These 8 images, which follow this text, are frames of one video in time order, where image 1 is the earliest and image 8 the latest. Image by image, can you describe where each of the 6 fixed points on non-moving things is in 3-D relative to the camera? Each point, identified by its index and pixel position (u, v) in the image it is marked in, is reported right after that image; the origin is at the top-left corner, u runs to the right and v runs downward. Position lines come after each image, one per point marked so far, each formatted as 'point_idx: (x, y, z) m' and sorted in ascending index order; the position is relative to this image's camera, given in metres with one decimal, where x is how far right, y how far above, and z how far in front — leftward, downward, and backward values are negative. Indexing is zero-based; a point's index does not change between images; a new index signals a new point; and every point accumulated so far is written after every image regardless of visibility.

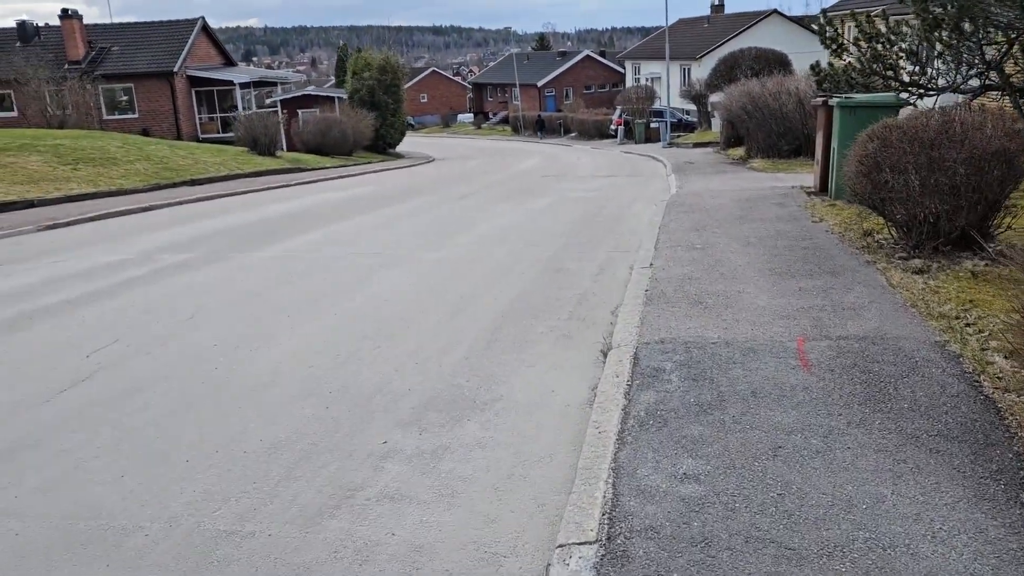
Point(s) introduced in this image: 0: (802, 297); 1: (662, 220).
0: (+2.1, -0.1, +6.1) m
1: (+1.9, +0.9, +10.7) m
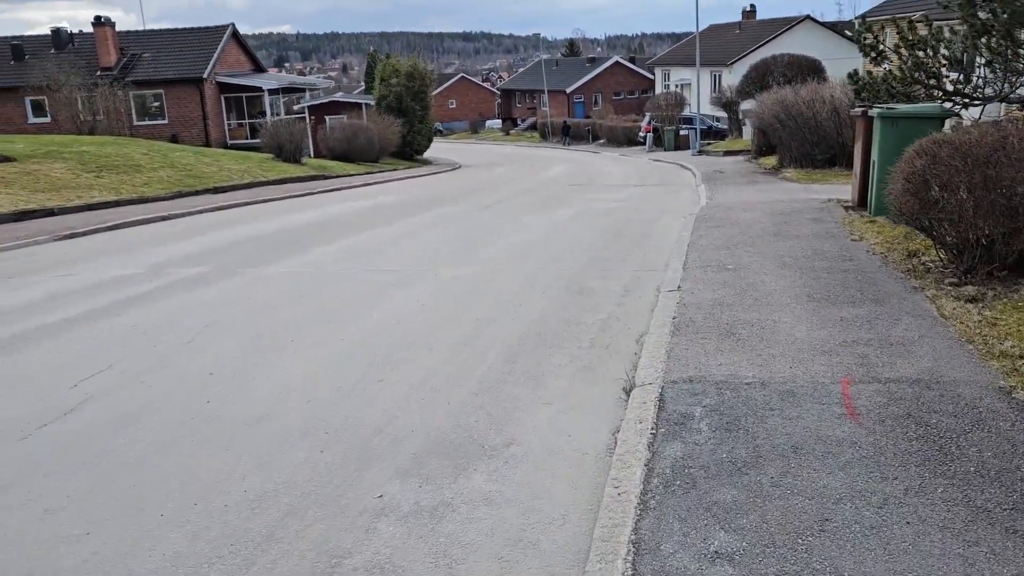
0: (+2.2, -0.3, +5.6) m
1: (+2.2, +0.6, +10.2) m
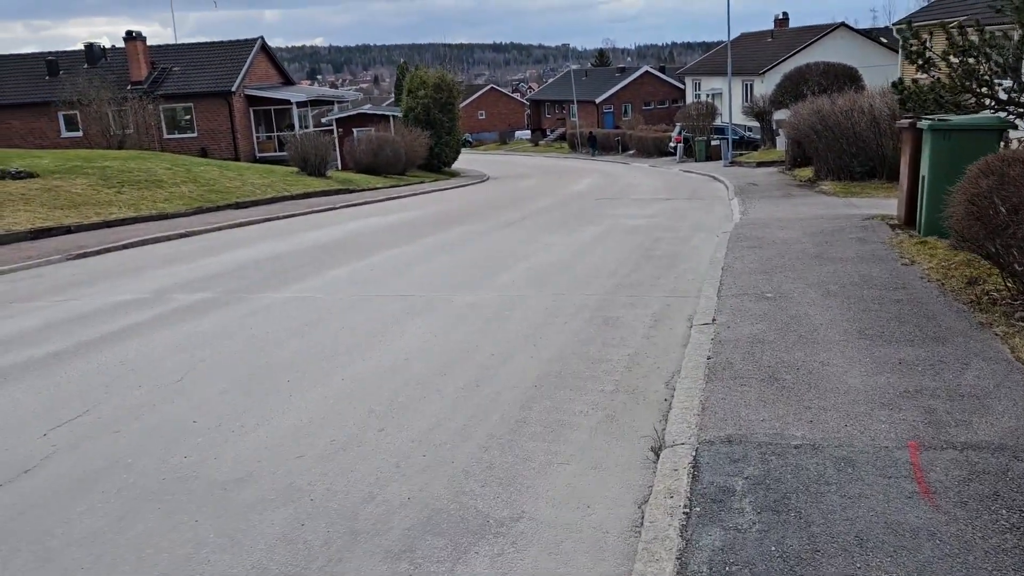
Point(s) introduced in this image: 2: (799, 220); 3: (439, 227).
0: (+2.3, -0.5, +4.9) m
1: (+2.4, +0.3, +9.5) m
2: (+4.6, +1.1, +13.5) m
3: (-1.3, +1.1, +15.2) m
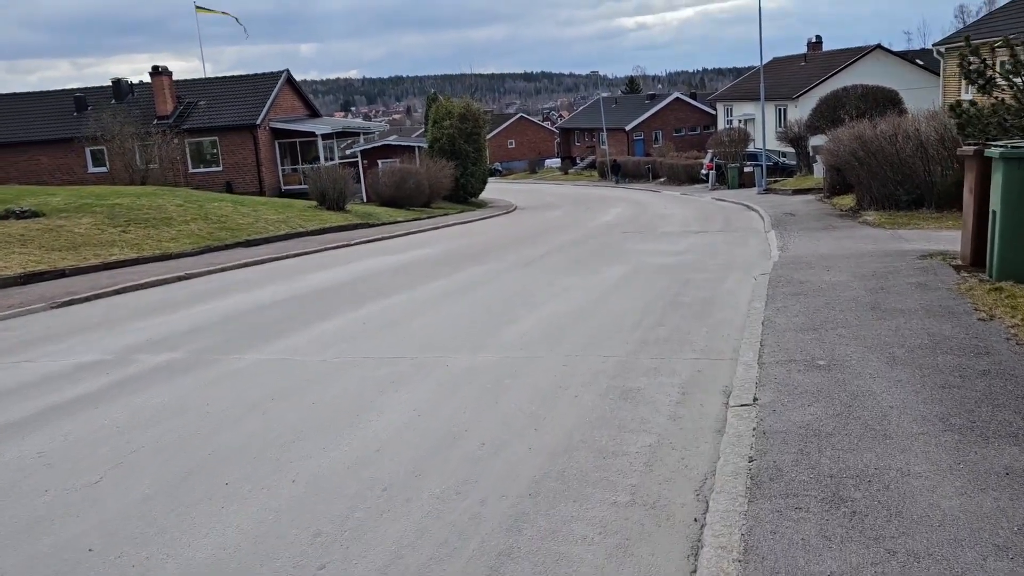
0: (+2.2, -0.9, +3.7) m
1: (+2.5, -0.2, +8.3) m
2: (+4.9, +0.5, +12.2) m
3: (-1.0, +0.4, +14.1) m
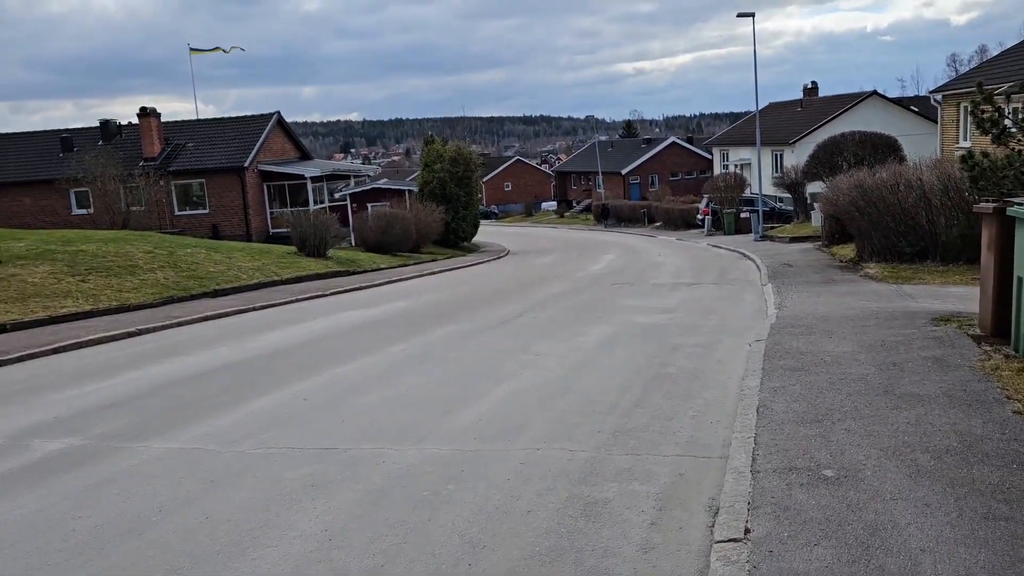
0: (+1.9, -1.3, +2.6) m
1: (+2.1, -0.9, +7.2) m
2: (+4.5, -0.4, +11.2) m
3: (-1.4, -0.6, +13.0) m
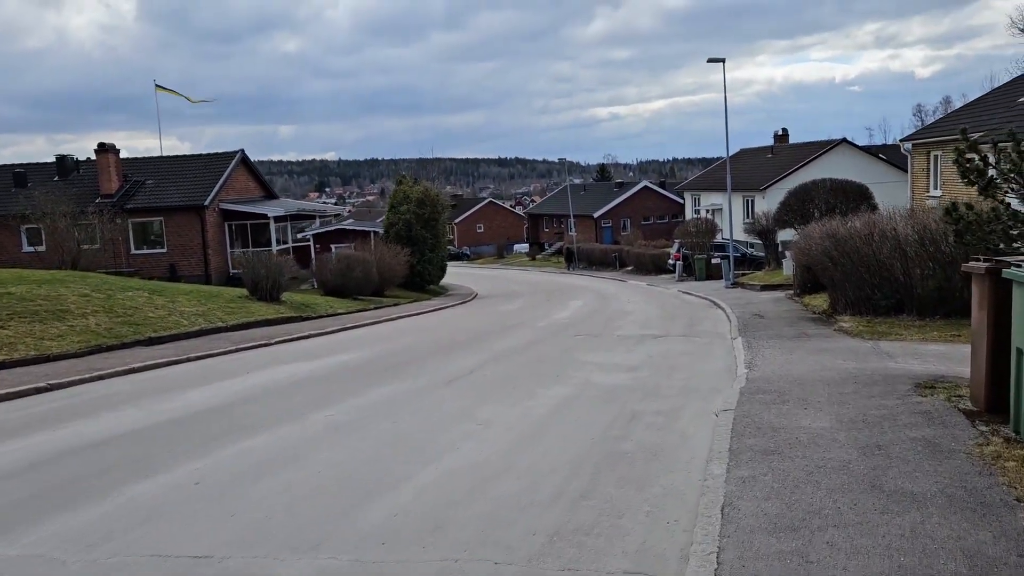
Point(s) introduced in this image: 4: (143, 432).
0: (+1.4, -1.6, +1.5) m
1: (+1.6, -1.4, +6.1) m
2: (+3.8, -1.2, +10.2) m
3: (-2.1, -1.3, +11.9) m
4: (-4.0, -1.6, +9.0) m
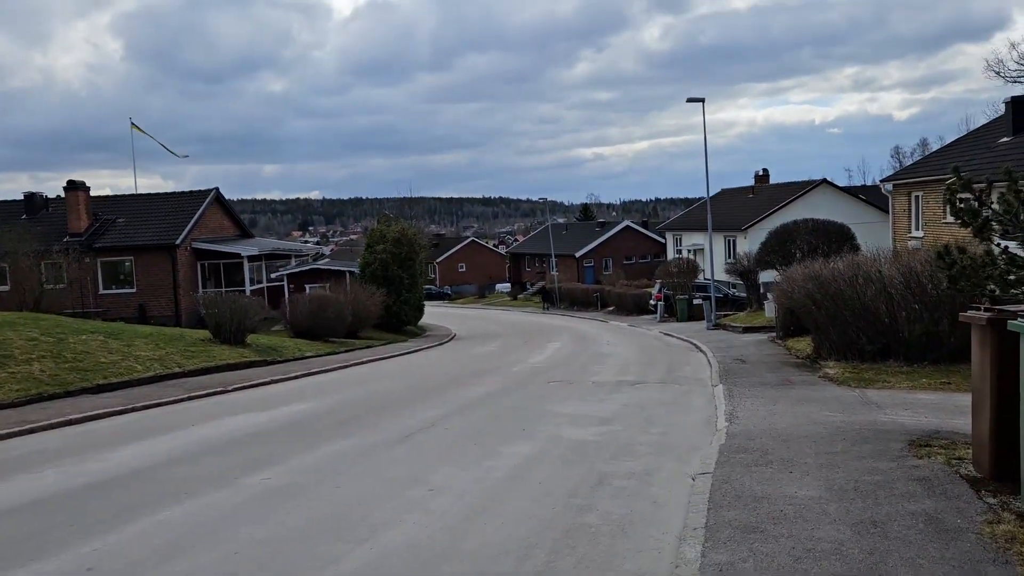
0: (+1.1, -1.8, +0.6) m
1: (+1.2, -1.8, +5.2) m
2: (+3.3, -1.7, +9.4) m
3: (-2.6, -2.0, +10.9) m
4: (-4.4, -2.0, +8.1) m
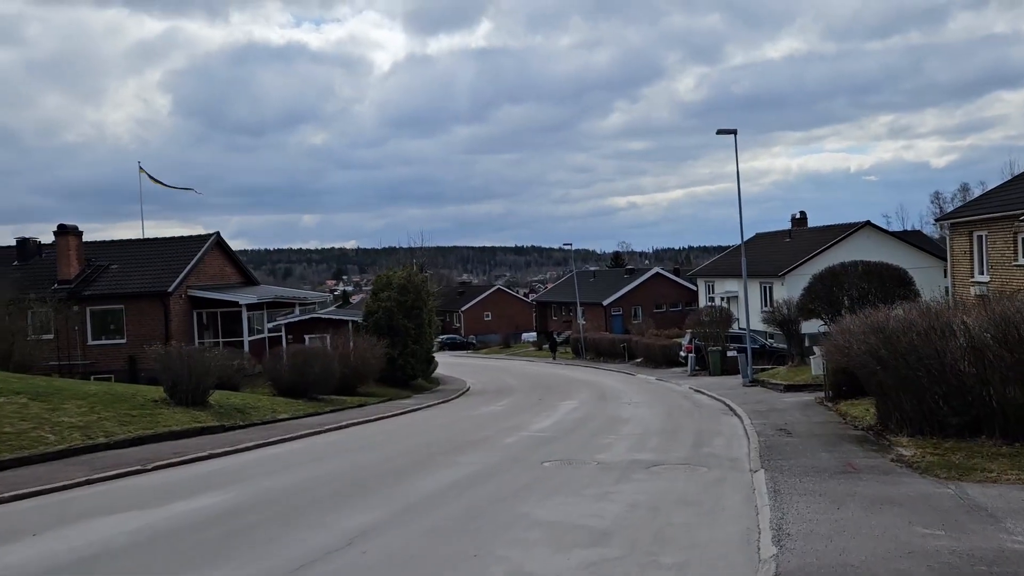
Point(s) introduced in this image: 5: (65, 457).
0: (+0.2, -1.7, -2.9) m
1: (+0.4, -2.0, +1.7) m
2: (+2.8, -2.2, +5.7) m
3: (-3.1, -2.5, +7.5) m
4: (-5.0, -2.4, +4.7) m
5: (-8.0, -3.0, +14.9) m
